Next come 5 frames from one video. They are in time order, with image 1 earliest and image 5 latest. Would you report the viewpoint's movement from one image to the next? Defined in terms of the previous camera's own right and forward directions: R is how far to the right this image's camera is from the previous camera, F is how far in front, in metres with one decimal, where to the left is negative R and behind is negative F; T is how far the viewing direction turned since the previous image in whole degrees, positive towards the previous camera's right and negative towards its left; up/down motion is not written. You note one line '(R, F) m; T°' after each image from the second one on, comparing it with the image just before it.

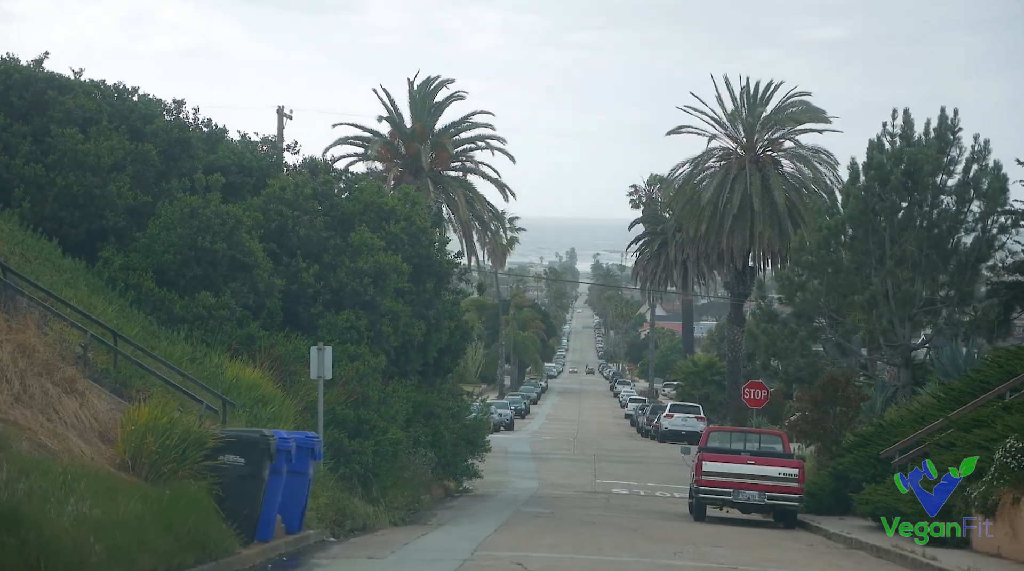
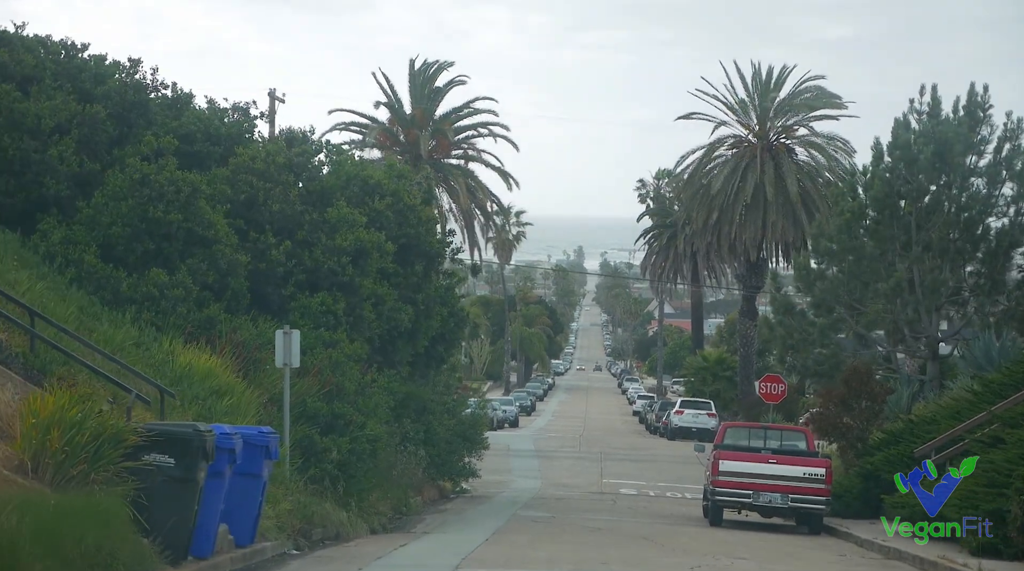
(+0.2, +2.3) m; 0°
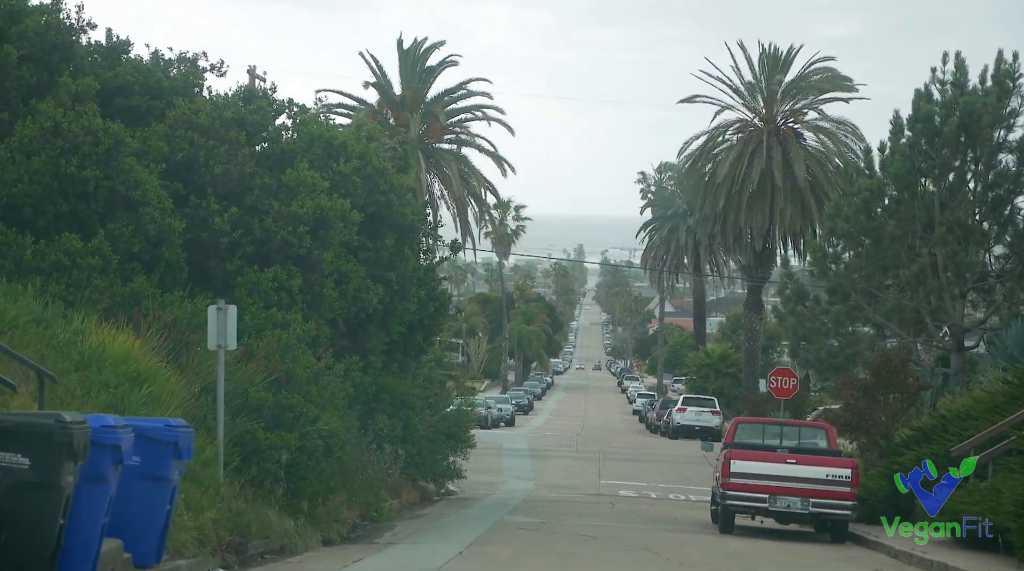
(+0.2, +2.7) m; 0°
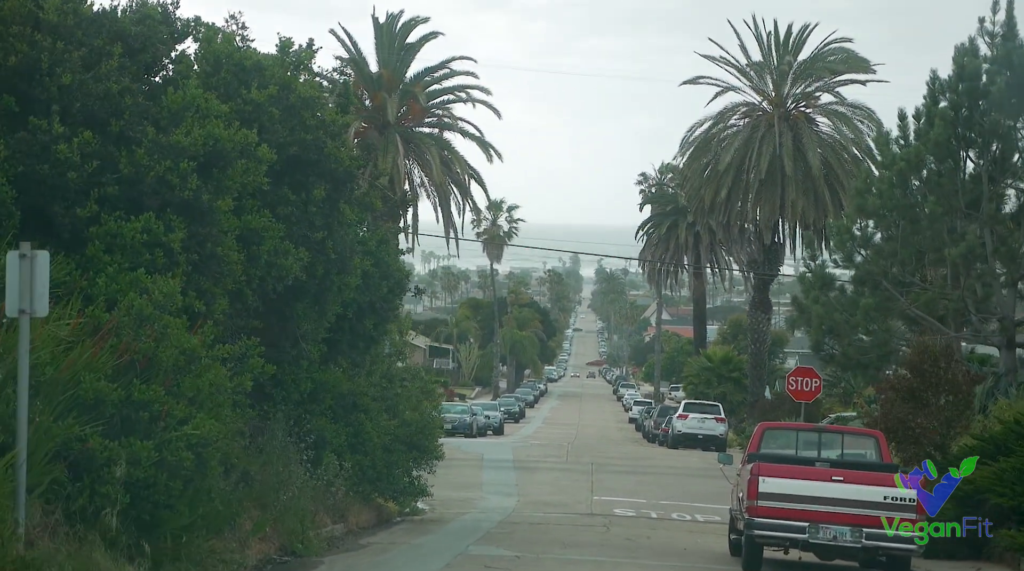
(+0.4, +4.5) m; 0°
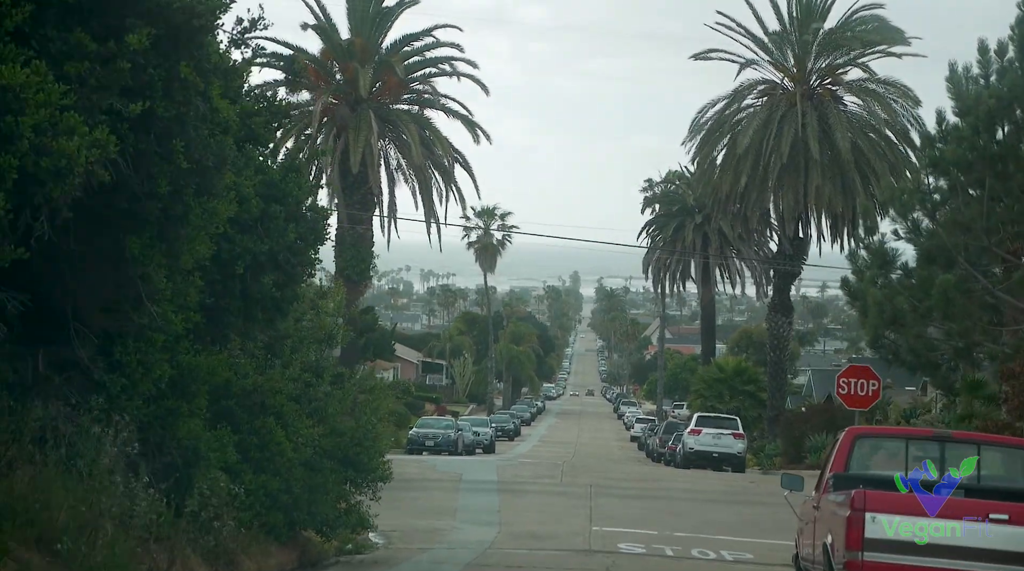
(+0.4, +6.1) m; 0°
